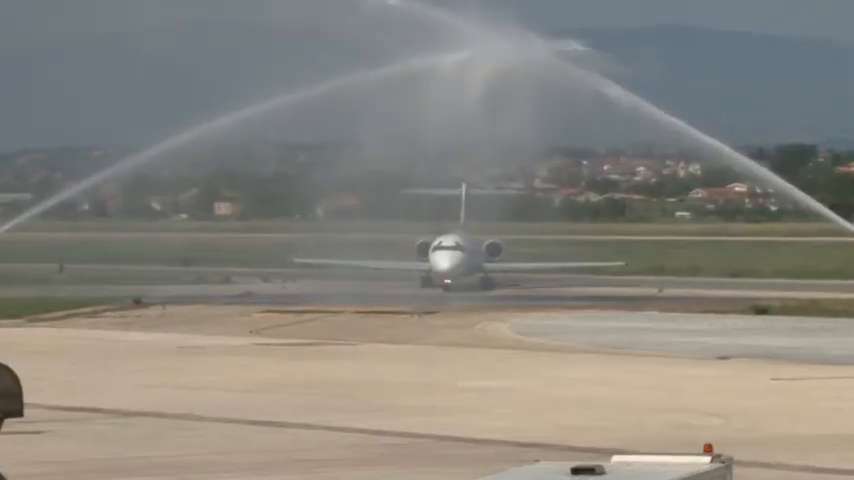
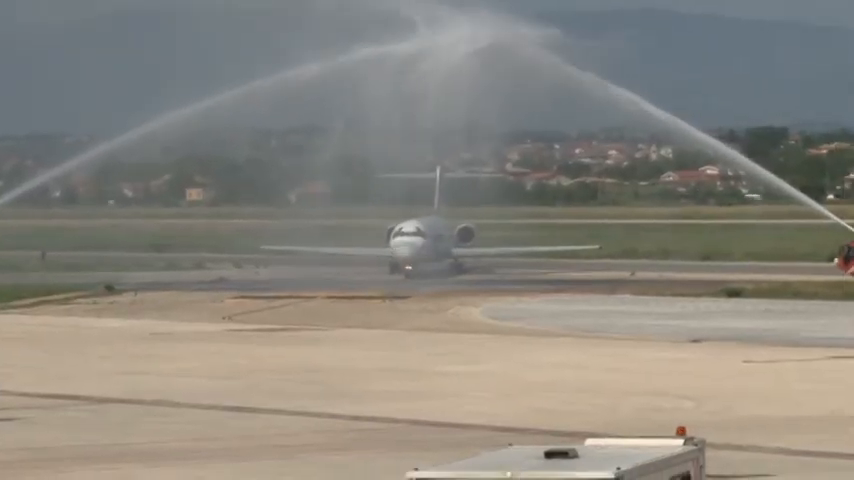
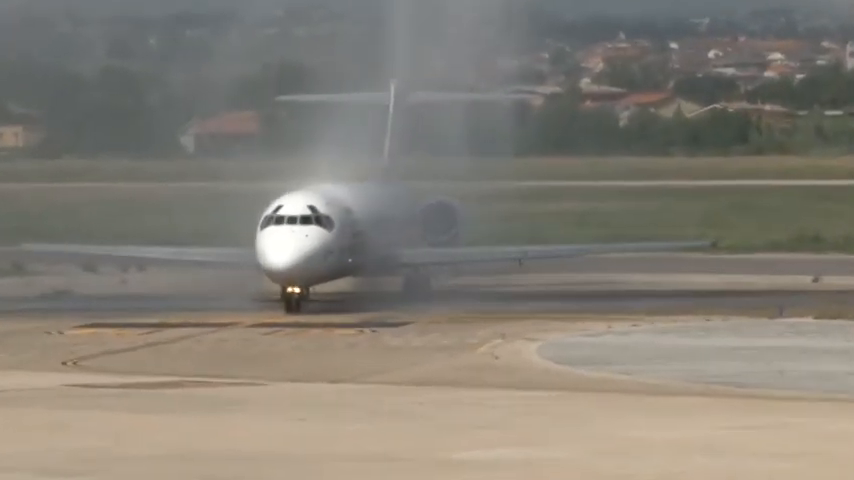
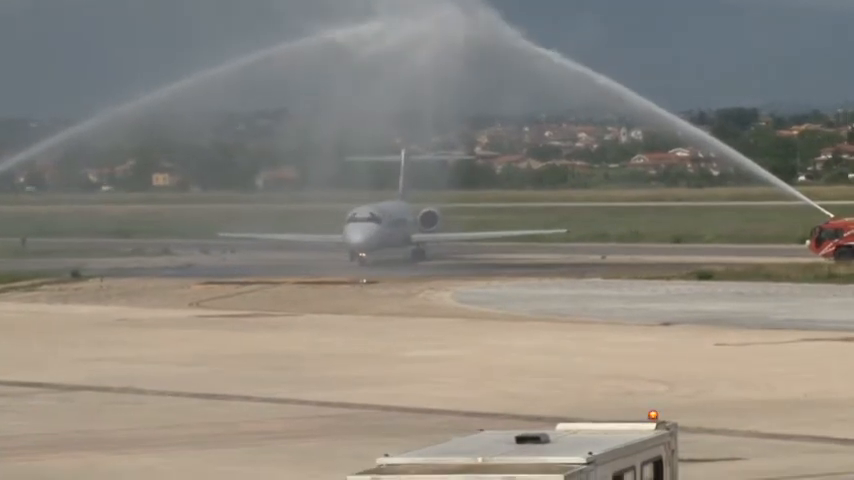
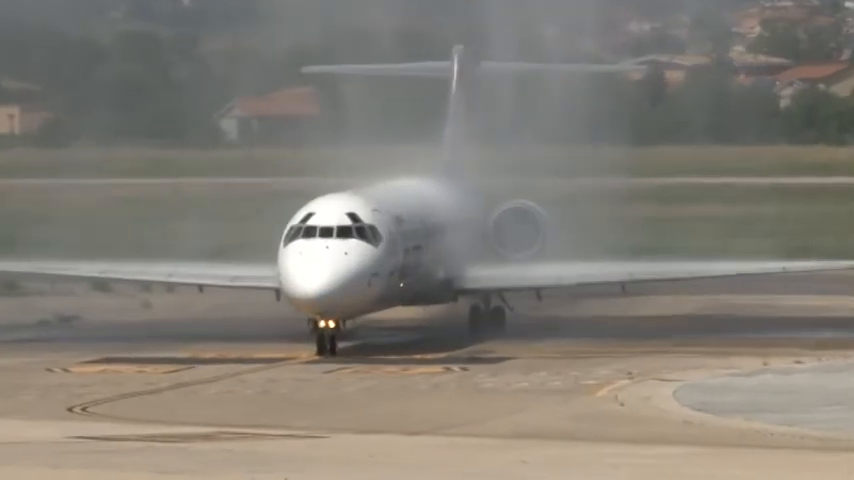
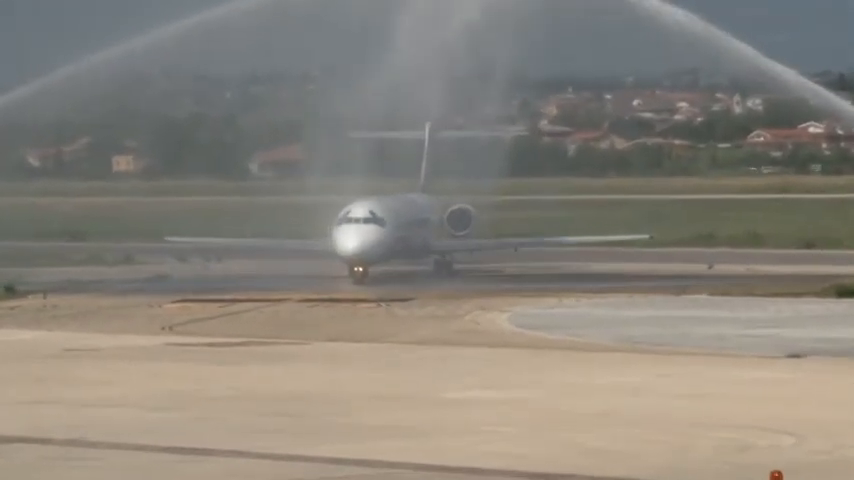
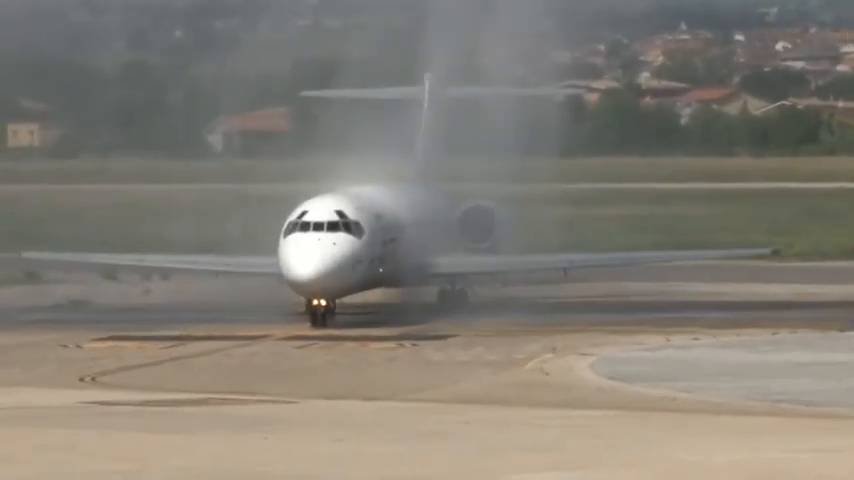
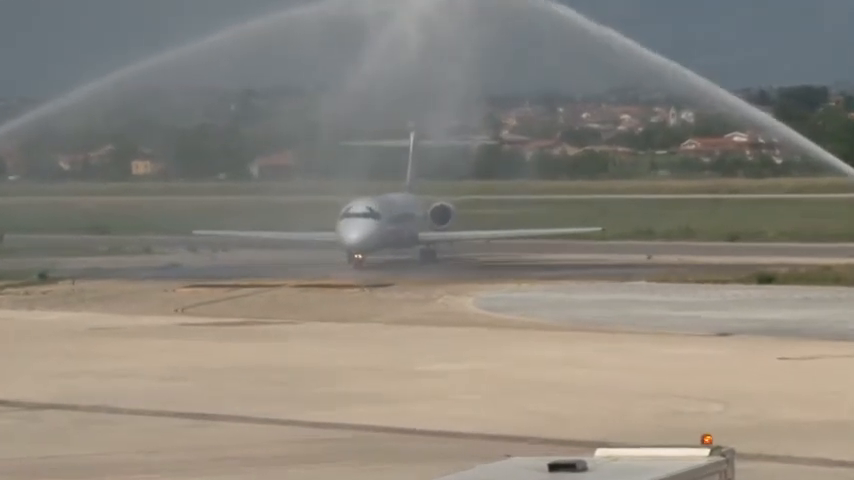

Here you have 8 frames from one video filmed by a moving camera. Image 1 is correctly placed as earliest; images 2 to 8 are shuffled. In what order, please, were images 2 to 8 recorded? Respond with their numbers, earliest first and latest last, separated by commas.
2, 4, 8, 6, 3, 7, 5
